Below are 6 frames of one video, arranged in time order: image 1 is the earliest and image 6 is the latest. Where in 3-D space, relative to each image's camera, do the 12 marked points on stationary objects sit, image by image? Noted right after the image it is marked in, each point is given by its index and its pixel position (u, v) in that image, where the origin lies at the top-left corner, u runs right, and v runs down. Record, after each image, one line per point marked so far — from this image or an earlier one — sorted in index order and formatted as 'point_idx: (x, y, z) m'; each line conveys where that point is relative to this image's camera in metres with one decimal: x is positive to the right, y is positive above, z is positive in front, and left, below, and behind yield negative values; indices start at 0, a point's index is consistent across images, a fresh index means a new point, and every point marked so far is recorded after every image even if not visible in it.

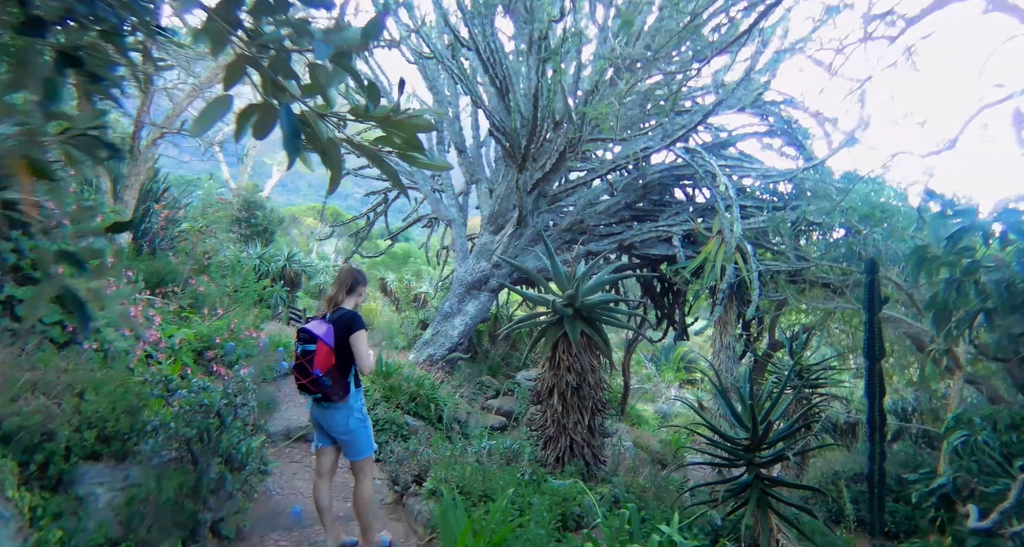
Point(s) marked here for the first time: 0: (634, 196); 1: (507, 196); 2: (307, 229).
0: (+1.9, +1.2, +9.0) m
1: (-0.1, +1.2, +9.2) m
2: (-6.4, +1.4, +18.6) m
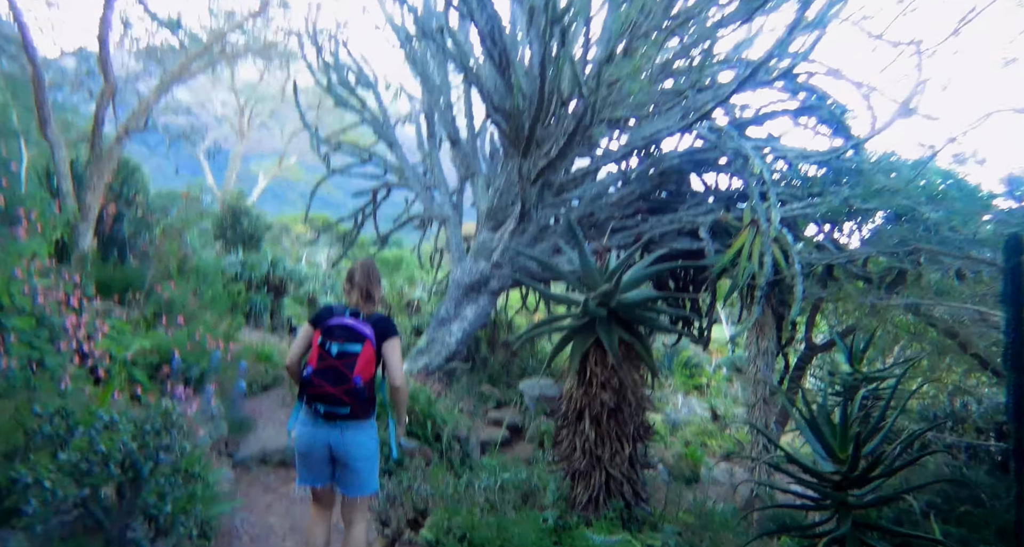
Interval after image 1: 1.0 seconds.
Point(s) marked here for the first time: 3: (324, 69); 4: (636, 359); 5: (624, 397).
0: (+1.9, +1.2, +8.2) m
1: (-0.1, +1.2, +8.4) m
2: (-6.5, +1.2, +17.7) m
3: (-3.0, +3.3, +9.4) m
4: (+0.8, -0.5, +3.8) m
5: (+0.7, -0.8, +3.7) m
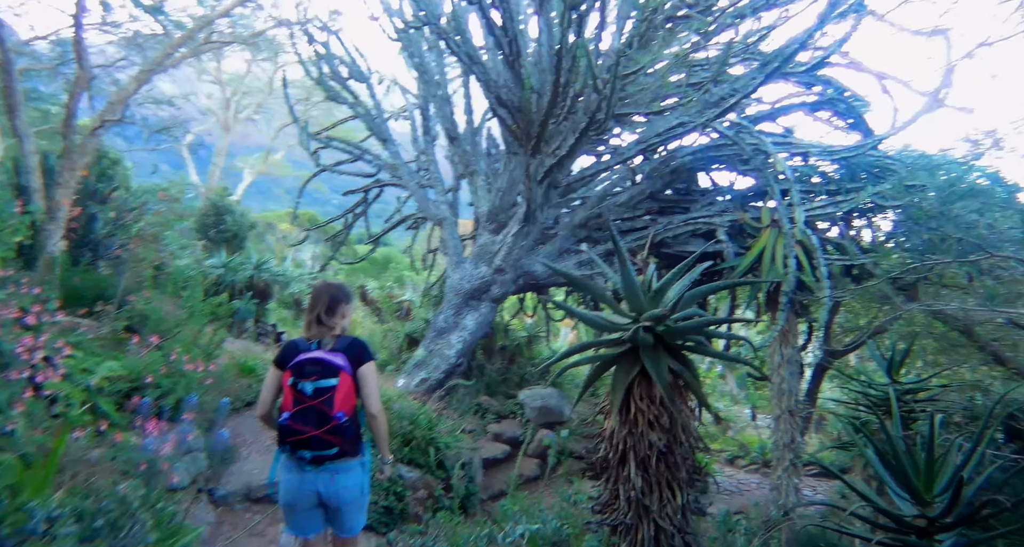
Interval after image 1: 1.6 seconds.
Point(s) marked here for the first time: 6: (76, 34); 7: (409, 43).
0: (+1.9, +1.1, +7.7) m
1: (0.0, +1.1, +7.8) m
2: (-6.7, +1.1, +17.0) m
3: (-3.0, +3.2, +8.8) m
4: (+1.0, -0.7, +3.3) m
5: (+0.9, -0.9, +3.2) m
6: (-5.6, +3.1, +7.5) m
7: (-1.4, +3.2, +8.2) m
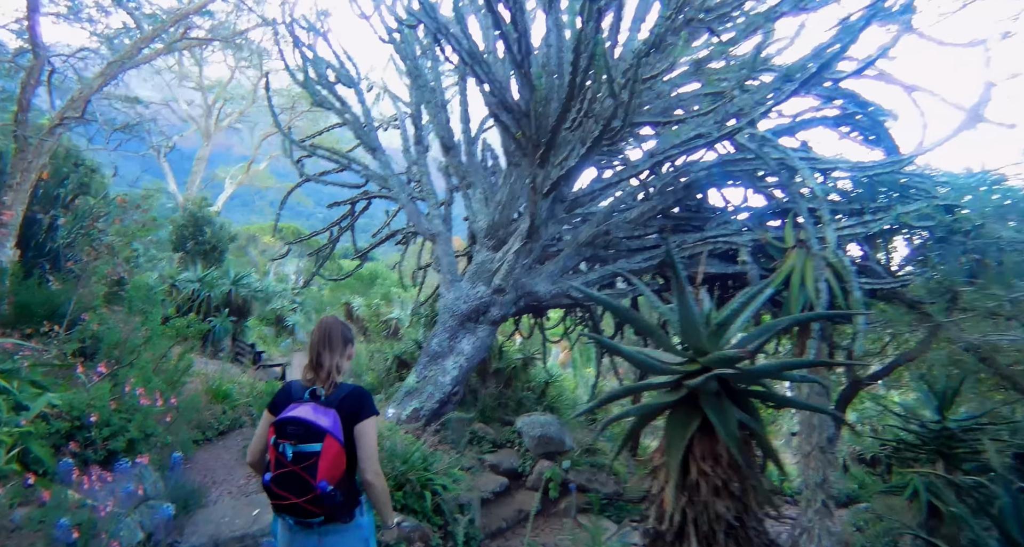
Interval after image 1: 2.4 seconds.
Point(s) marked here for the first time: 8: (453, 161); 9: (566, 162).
0: (+1.9, +0.9, +7.2) m
1: (0.0, +0.9, +7.3) m
2: (-6.9, +0.7, +16.2) m
3: (-3.0, +3.0, +8.2) m
4: (+1.1, -0.8, +2.7) m
5: (+1.0, -1.0, +2.6) m
6: (-5.6, +2.9, +6.8) m
7: (-1.4, +3.0, +7.6) m
8: (-0.8, +1.5, +8.0) m
9: (+0.5, +1.1, +5.9) m
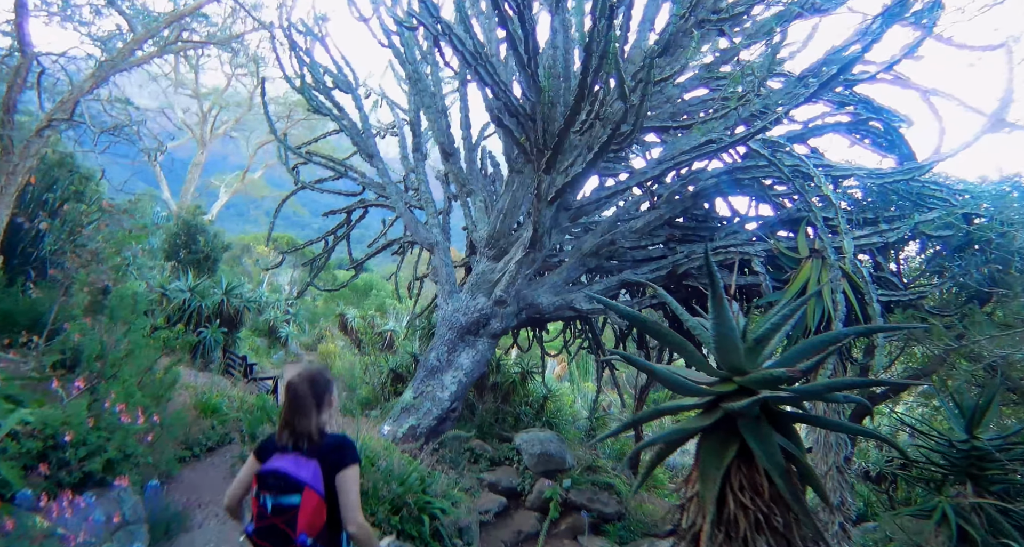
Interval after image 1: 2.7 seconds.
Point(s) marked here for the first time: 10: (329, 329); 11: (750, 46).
0: (+2.0, +0.7, +7.0) m
1: (0.0, +0.7, +7.1) m
2: (-6.9, +0.4, +16.0) m
3: (-2.9, +2.8, +8.0) m
4: (+1.1, -0.8, +2.5) m
5: (+1.1, -1.1, +2.4) m
6: (-5.5, +2.8, +6.6) m
7: (-1.4, +2.9, +7.5) m
8: (-0.8, +1.4, +7.8) m
9: (+0.6, +1.0, +5.7) m
10: (-4.2, -1.3, +13.5) m
11: (+2.6, +2.5, +6.4) m
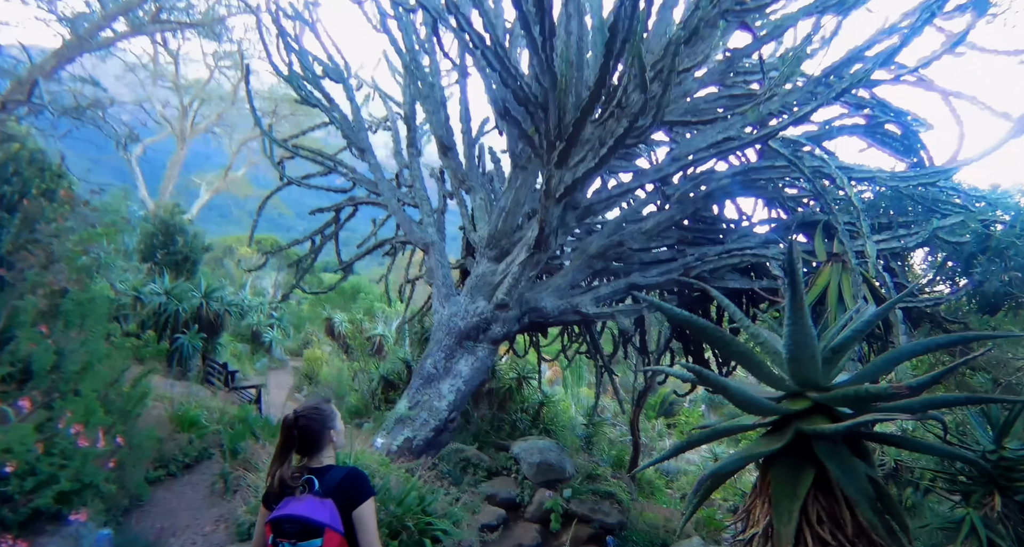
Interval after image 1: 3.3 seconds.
0: (+2.0, +0.7, +6.6) m
1: (0.0, +0.7, +6.6) m
2: (-7.1, +0.3, +15.3) m
3: (-3.0, +2.8, +7.5) m
4: (+1.3, -0.8, +2.1) m
5: (+1.2, -1.1, +2.0) m
6: (-5.5, +2.8, +6.0) m
7: (-1.4, +2.8, +7.0) m
8: (-0.8, +1.4, +7.3) m
9: (+0.6, +1.0, +5.3) m
10: (-4.3, -1.3, +12.9) m
11: (+2.6, +2.5, +6.0) m
